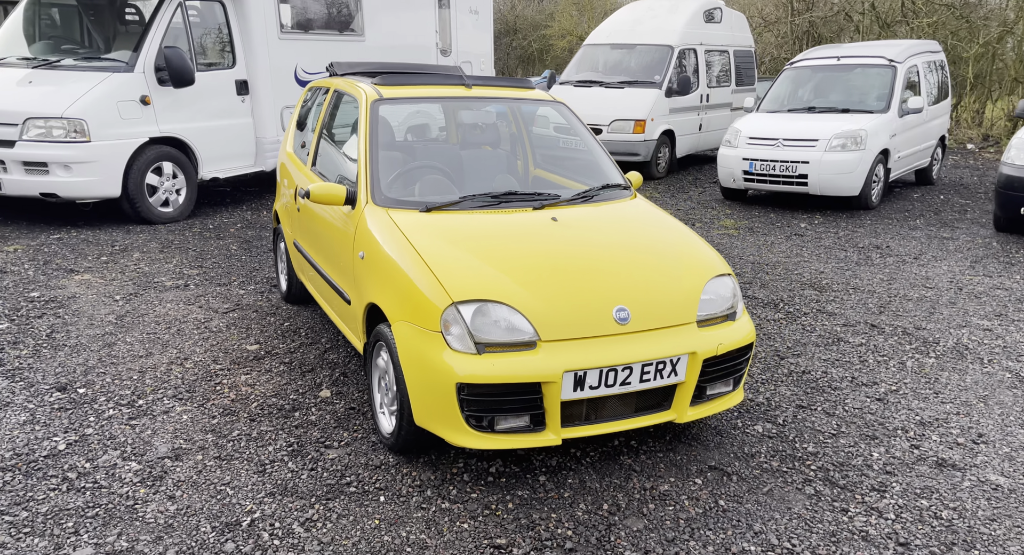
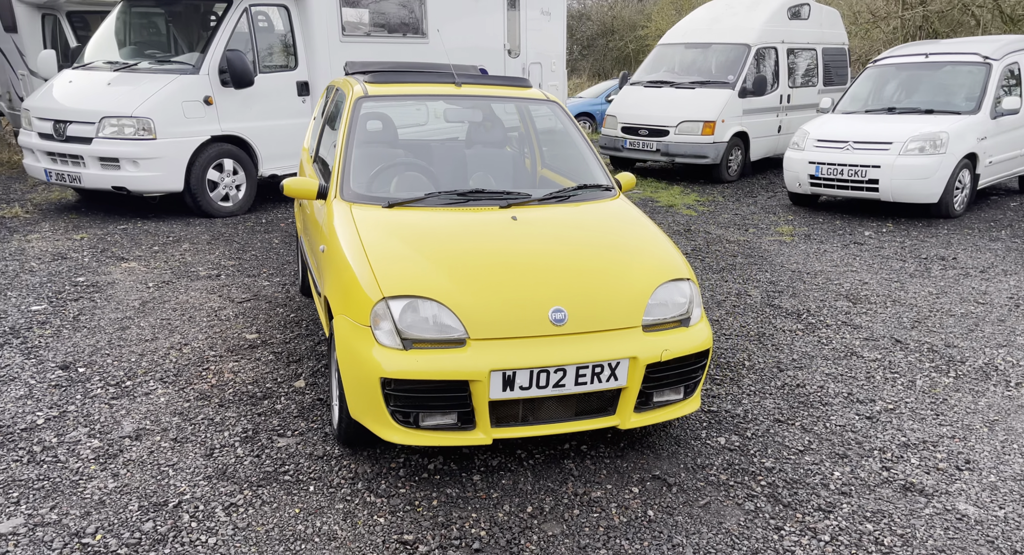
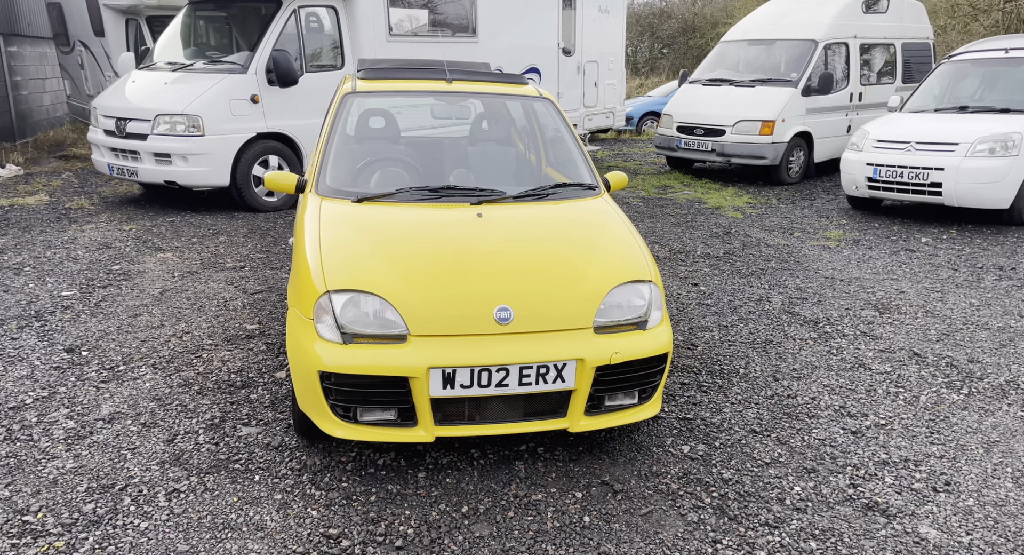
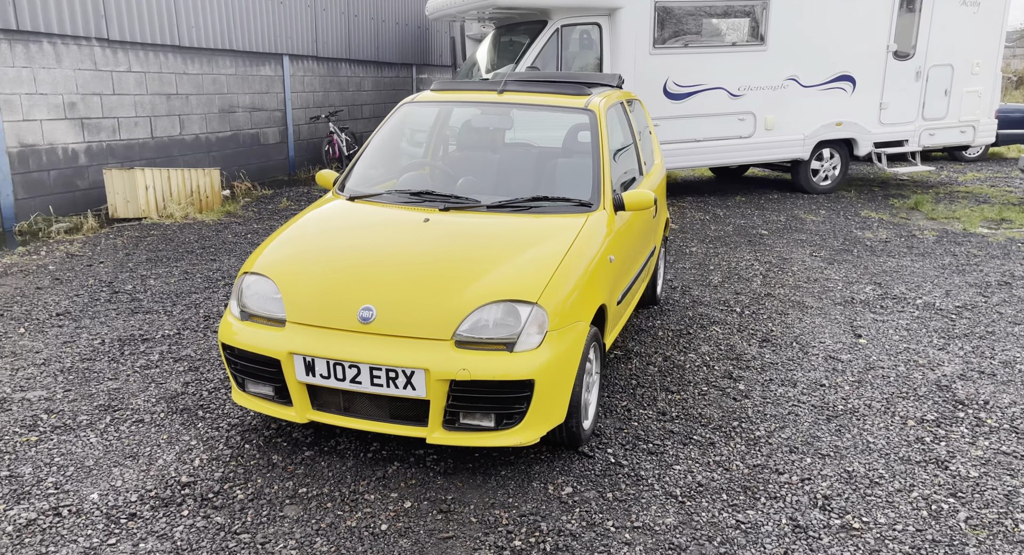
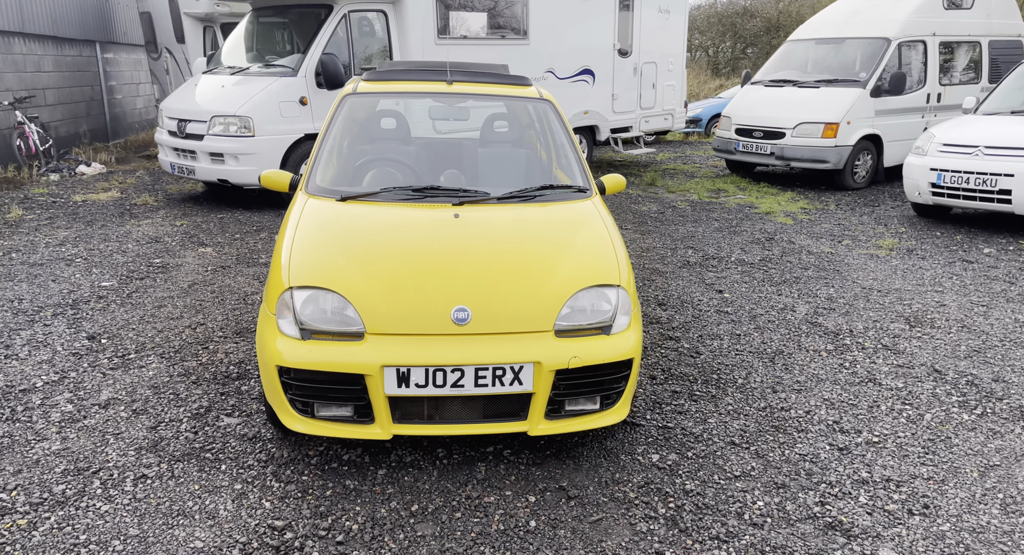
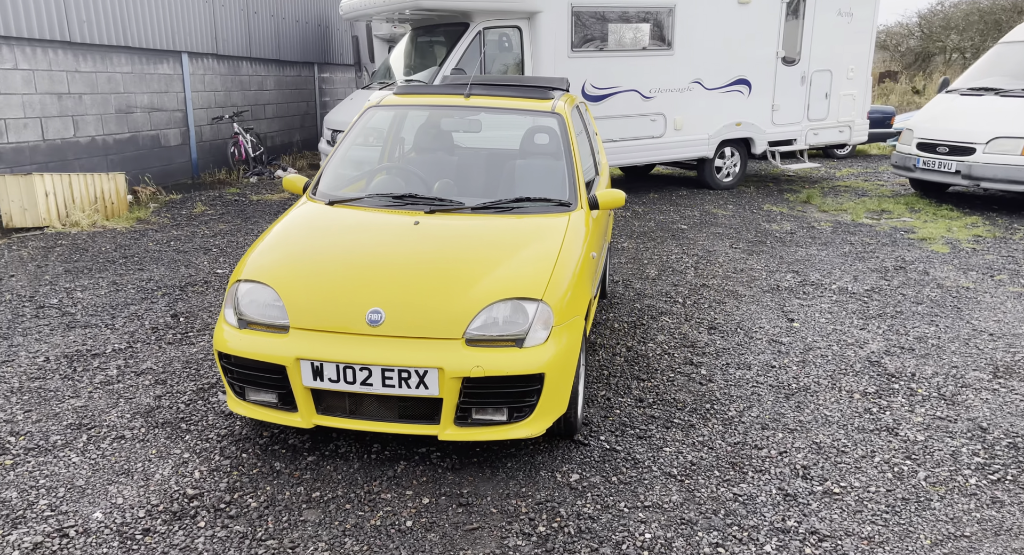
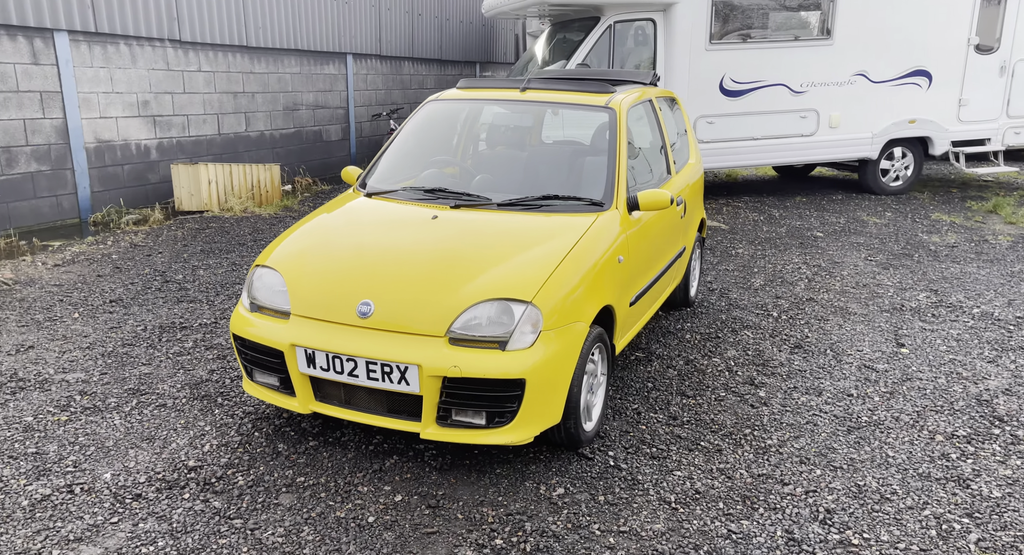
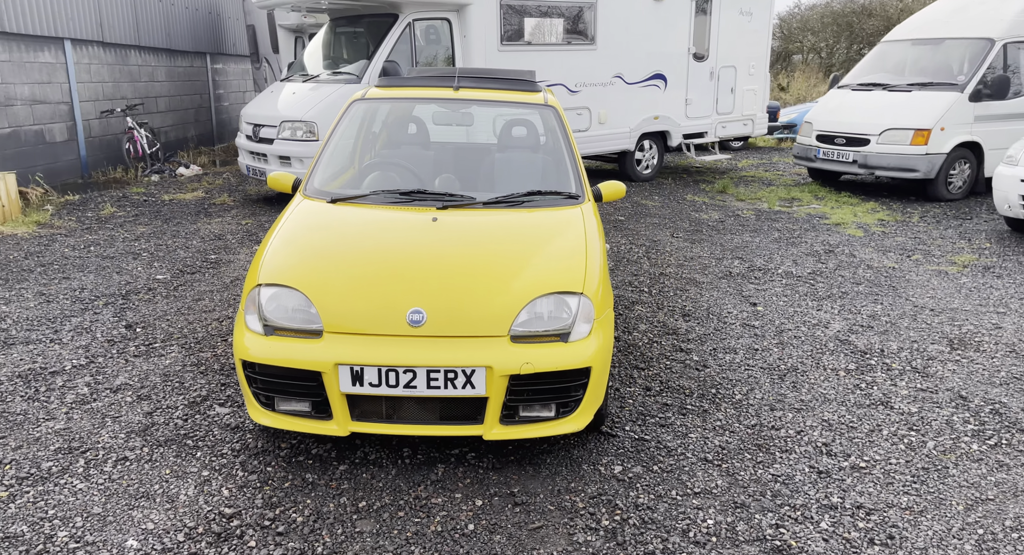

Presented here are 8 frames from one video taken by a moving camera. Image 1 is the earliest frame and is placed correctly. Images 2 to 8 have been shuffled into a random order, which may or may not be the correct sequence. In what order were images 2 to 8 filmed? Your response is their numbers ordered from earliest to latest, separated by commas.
2, 3, 5, 8, 6, 4, 7
